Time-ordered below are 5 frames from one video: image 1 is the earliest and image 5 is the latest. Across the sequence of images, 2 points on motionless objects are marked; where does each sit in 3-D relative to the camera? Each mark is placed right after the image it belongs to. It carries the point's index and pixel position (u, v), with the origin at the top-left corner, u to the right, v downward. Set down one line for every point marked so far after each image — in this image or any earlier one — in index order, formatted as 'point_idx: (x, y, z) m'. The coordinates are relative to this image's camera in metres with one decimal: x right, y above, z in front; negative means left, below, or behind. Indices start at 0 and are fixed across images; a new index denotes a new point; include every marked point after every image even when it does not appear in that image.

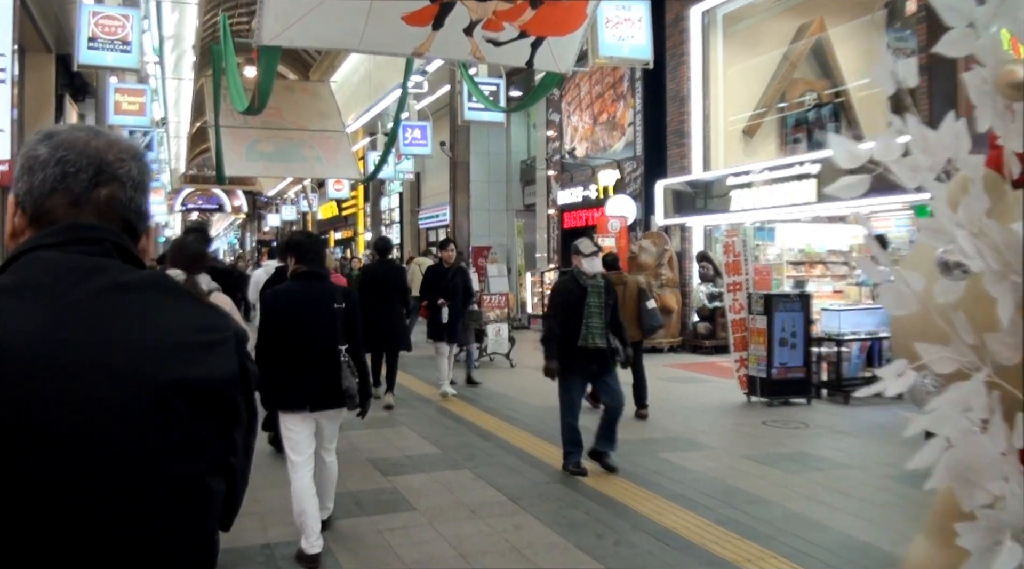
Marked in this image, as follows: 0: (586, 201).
0: (+1.7, +1.9, +19.3) m
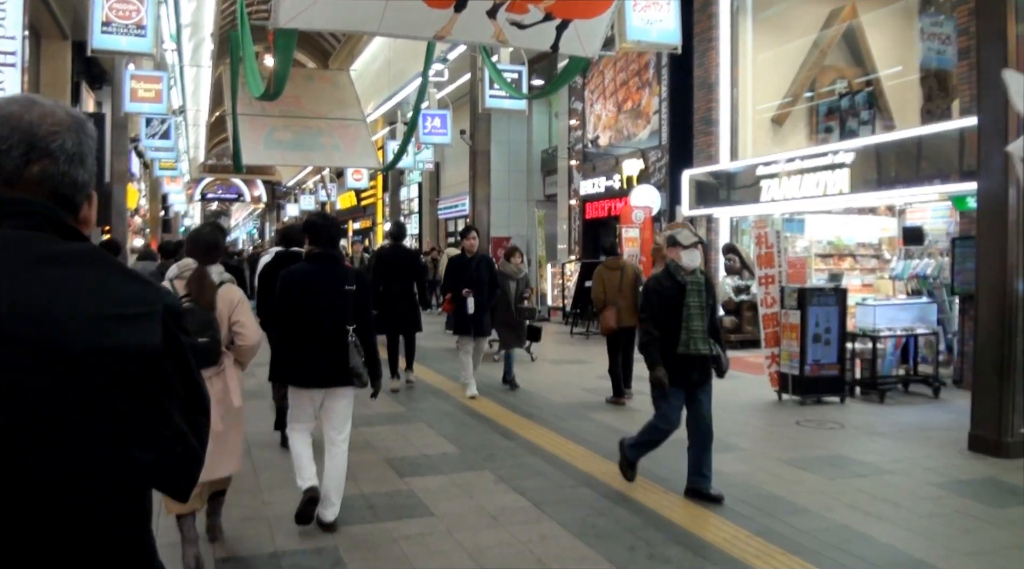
0: (+2.1, +2.1, +18.9) m
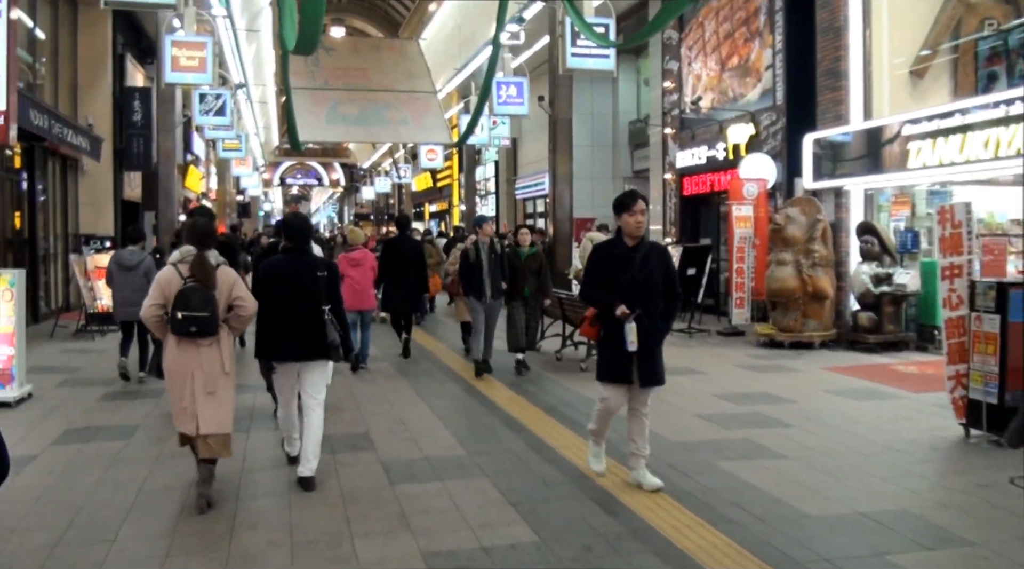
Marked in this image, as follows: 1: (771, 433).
0: (+3.8, +2.3, +16.3) m
1: (+2.1, -1.2, +6.9) m
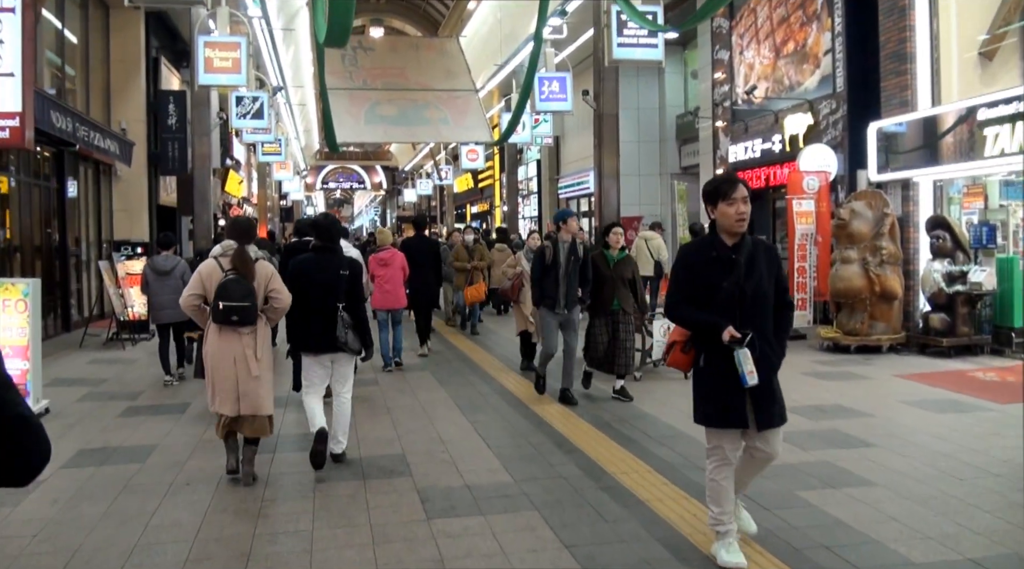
0: (+4.6, +2.3, +15.5) m
1: (+2.4, -1.2, +6.1) m
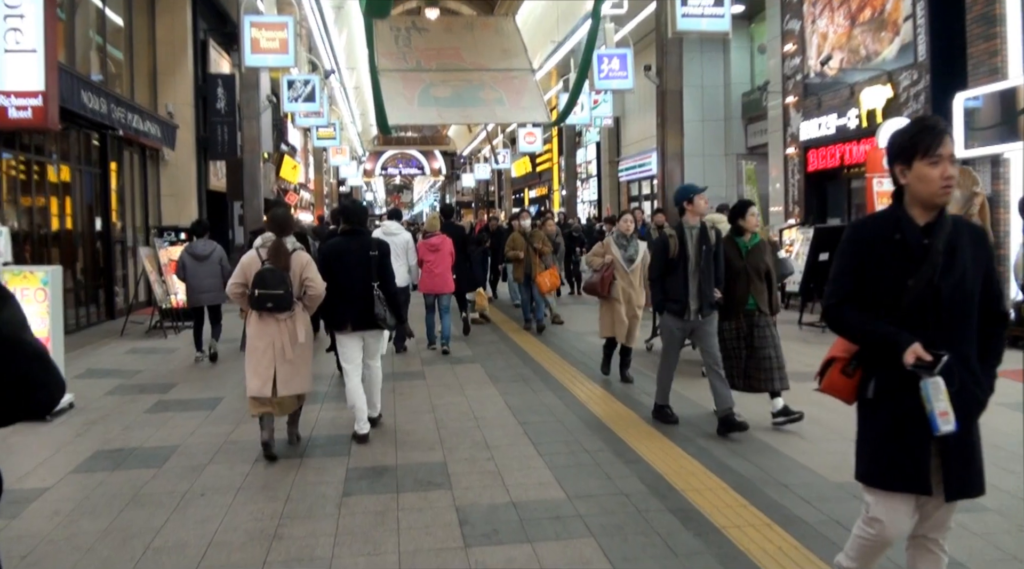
0: (+5.5, +2.6, +14.4) m
1: (+2.8, -1.1, +5.3) m
